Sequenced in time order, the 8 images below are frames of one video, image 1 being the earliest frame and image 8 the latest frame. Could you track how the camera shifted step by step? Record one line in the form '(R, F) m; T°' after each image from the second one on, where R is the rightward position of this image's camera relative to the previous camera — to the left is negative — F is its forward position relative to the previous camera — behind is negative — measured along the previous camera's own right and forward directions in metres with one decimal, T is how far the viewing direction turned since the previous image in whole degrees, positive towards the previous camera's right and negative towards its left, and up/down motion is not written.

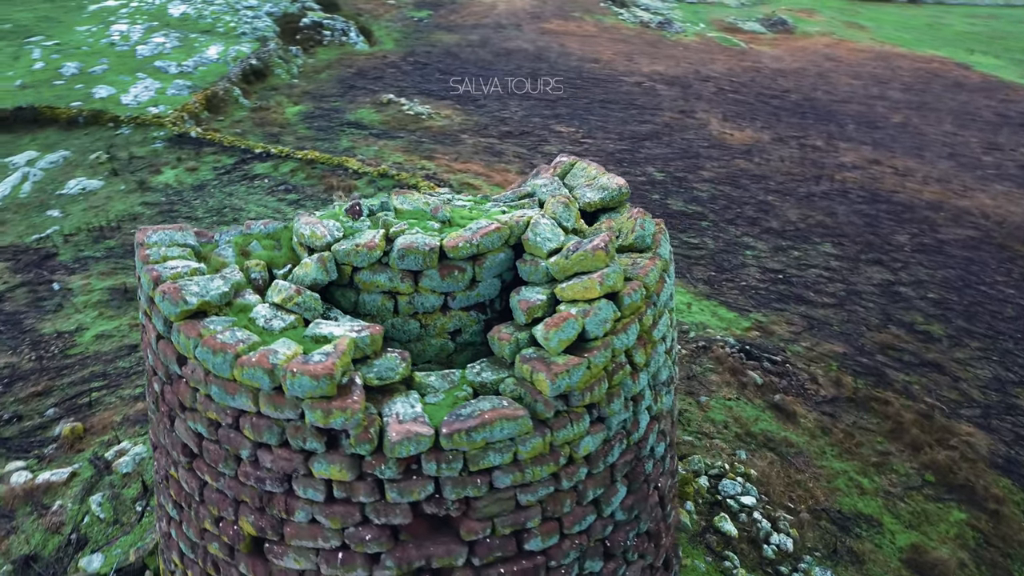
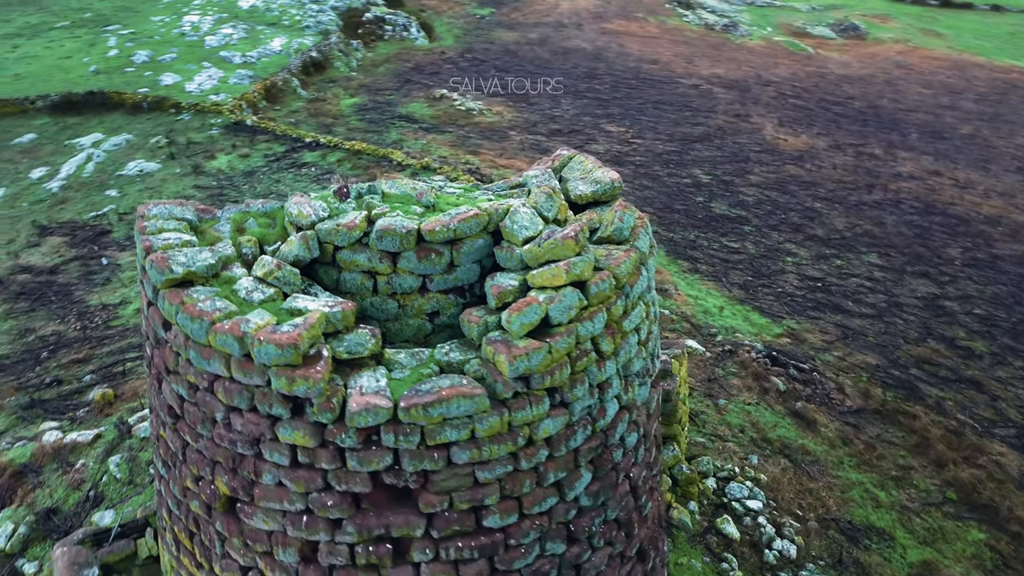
(+0.3, -0.1) m; -4°
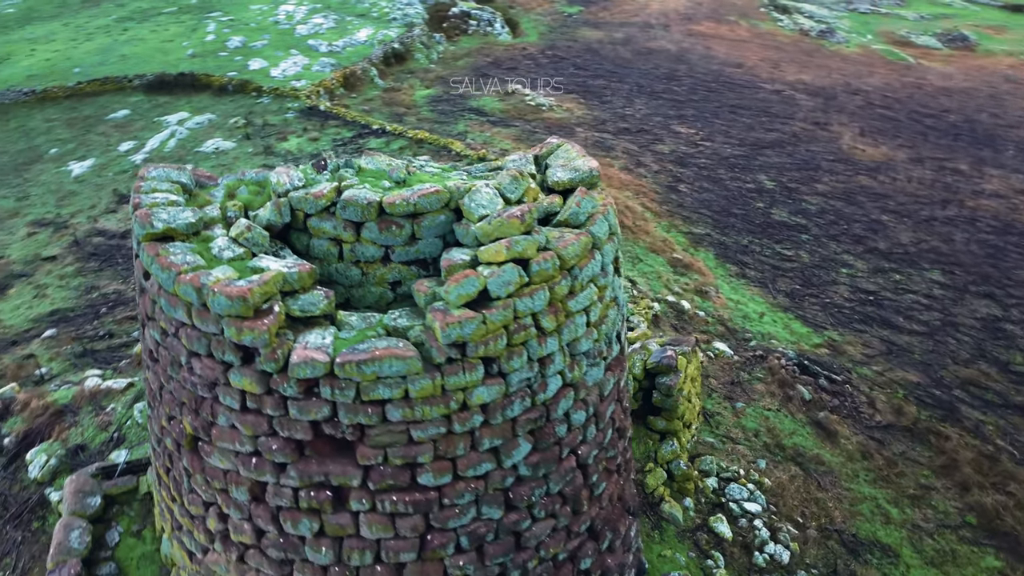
(+0.4, -0.1) m; -6°
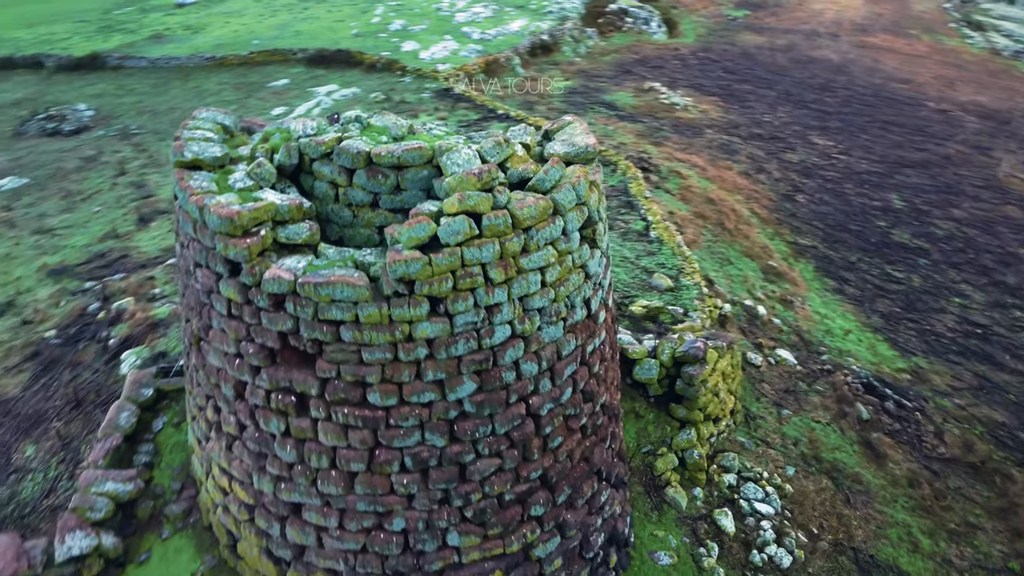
(+0.7, -0.2) m; -11°
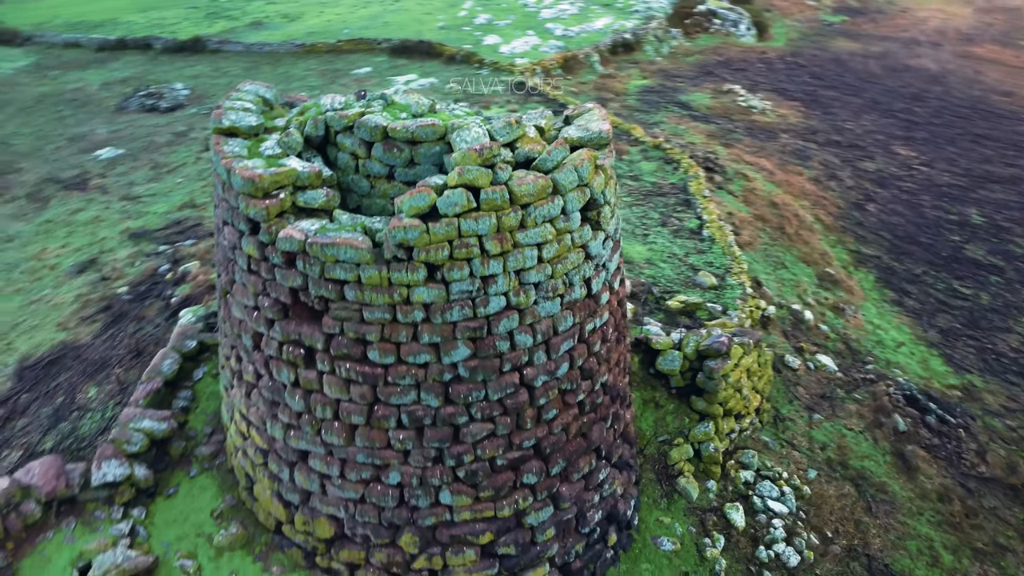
(+0.3, -0.1) m; -6°
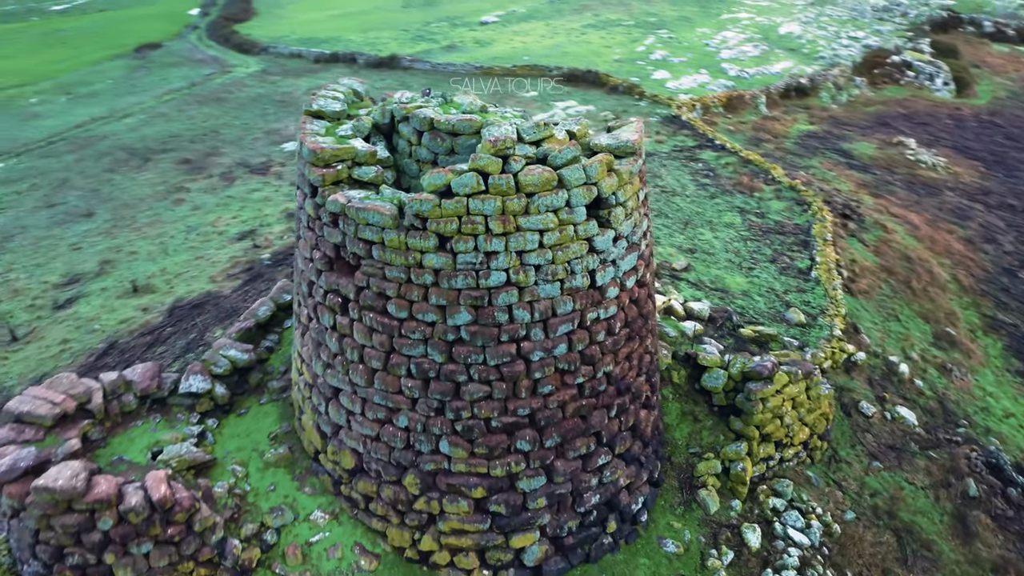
(+0.8, -0.3) m; -13°
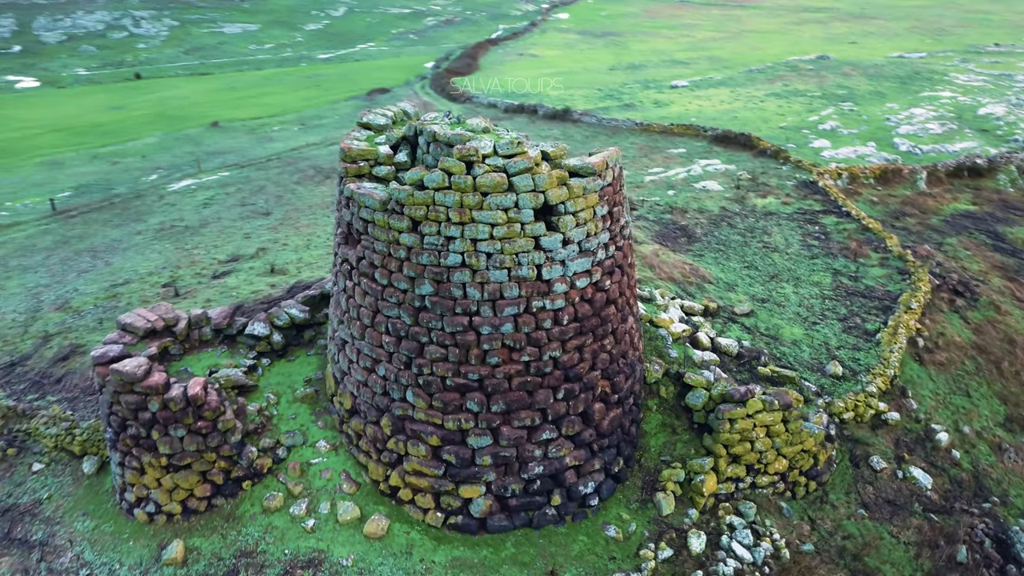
(+1.4, -0.6) m; -15°
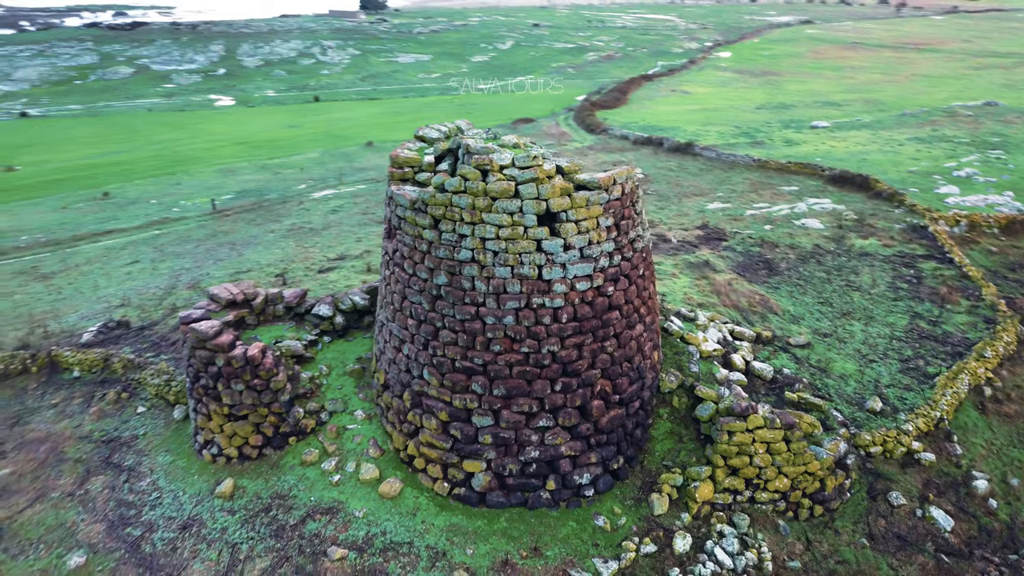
(+0.9, -0.4) m; -11°
